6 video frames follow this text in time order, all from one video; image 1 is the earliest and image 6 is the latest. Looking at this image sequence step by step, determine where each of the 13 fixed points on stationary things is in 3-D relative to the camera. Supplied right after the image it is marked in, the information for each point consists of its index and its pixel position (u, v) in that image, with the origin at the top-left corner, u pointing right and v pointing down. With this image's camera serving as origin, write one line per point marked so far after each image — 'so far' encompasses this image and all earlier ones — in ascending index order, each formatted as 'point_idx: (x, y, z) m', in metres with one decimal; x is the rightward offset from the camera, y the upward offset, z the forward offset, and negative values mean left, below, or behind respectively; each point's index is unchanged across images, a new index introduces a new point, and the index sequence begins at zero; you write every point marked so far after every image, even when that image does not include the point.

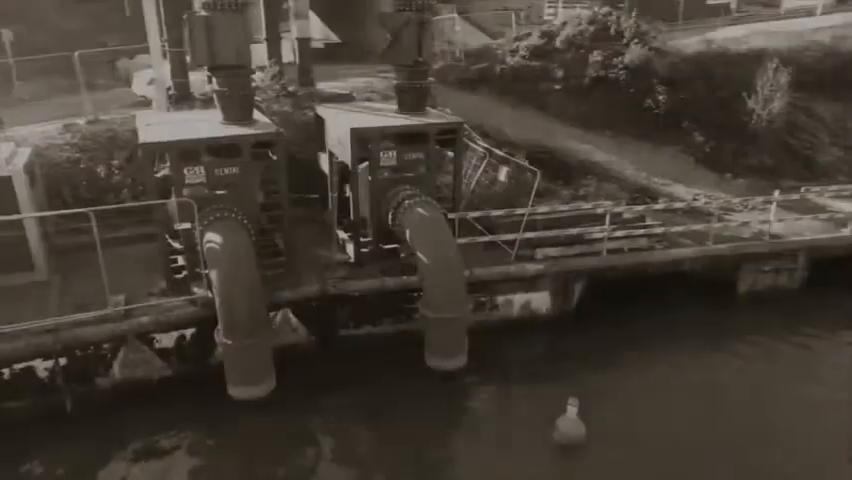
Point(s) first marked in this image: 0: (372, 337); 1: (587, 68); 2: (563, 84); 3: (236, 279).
0: (-0.9, -1.6, +9.5) m
1: (+4.3, +4.5, +15.6) m
2: (+3.7, +4.1, +15.7) m
3: (-2.4, -0.5, +7.7) m
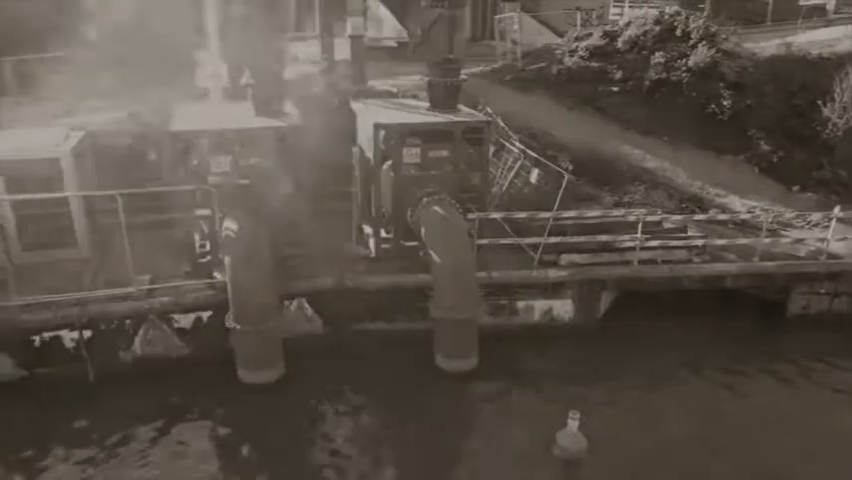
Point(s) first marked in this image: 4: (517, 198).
0: (-0.6, -1.5, +9.4) m
1: (+5.6, +4.2, +14.9) m
2: (+5.0, +3.9, +15.1) m
3: (-2.3, -0.3, +7.9) m
4: (+1.7, +0.8, +10.9) m
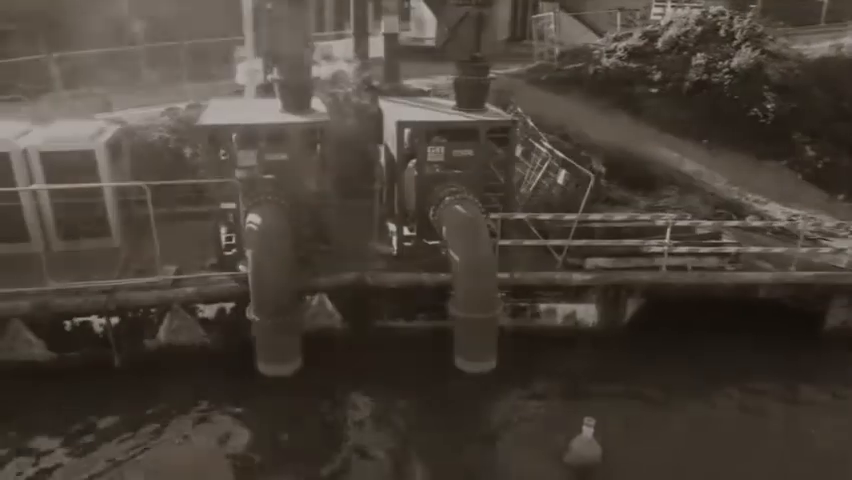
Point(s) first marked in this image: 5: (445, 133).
0: (-0.3, -1.5, +9.4) m
1: (+6.4, +4.1, +14.4) m
2: (+5.8, +3.8, +14.7) m
3: (-2.1, -0.3, +8.0) m
4: (+2.2, +0.7, +10.8) m
5: (+0.3, +1.7, +9.4) m
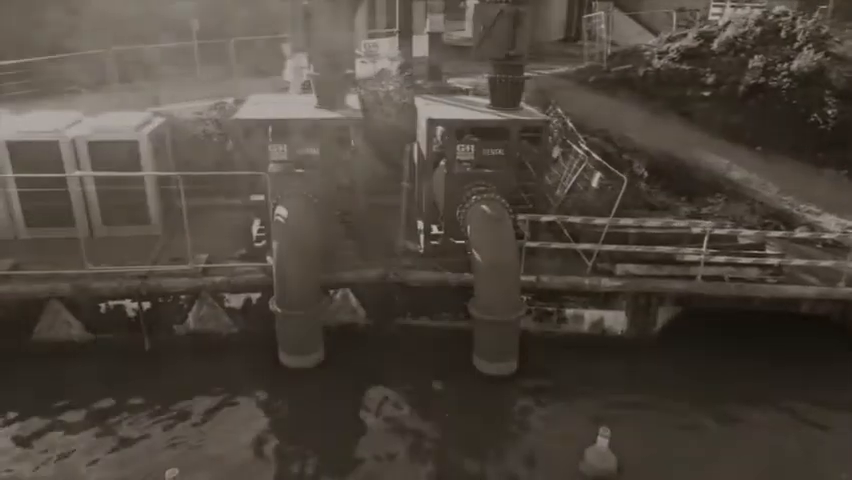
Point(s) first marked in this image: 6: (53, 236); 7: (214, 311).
0: (+0.1, -1.4, +9.4) m
1: (+7.4, +3.8, +13.8) m
2: (+6.8, +3.6, +14.1) m
3: (-1.8, -0.2, +8.1) m
4: (+2.8, +0.7, +10.5) m
5: (+0.8, +1.7, +9.3) m
6: (-6.1, +0.1, +9.8) m
7: (-3.2, -1.1, +8.9) m
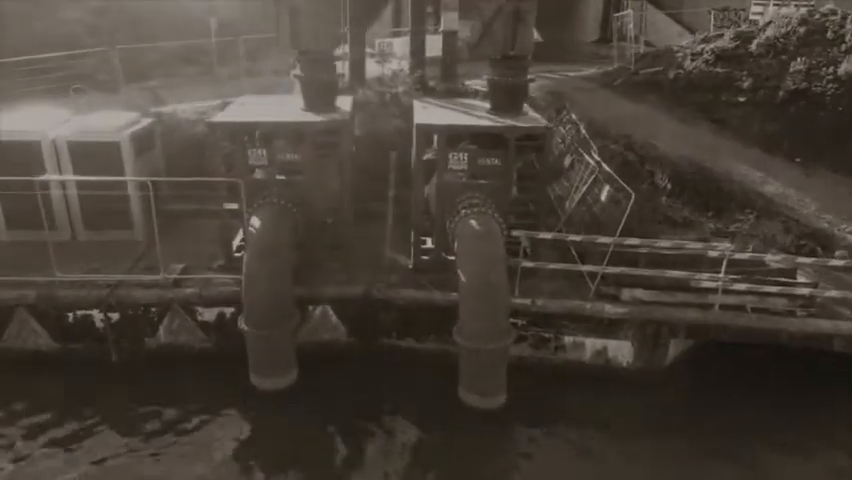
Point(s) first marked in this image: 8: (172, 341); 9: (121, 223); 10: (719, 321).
0: (-0.1, -1.7, +8.7) m
1: (+7.6, +3.4, +12.6) m
2: (+7.0, +3.2, +12.9) m
3: (-2.0, -0.3, +7.5) m
4: (+2.7, +0.4, +9.6) m
5: (+0.7, +1.5, +8.5) m
6: (-6.2, 0.0, +9.5) m
7: (-3.4, -1.2, +8.4) m
8: (-3.6, -1.4, +8.5) m
9: (-4.9, +0.3, +9.5) m
10: (+3.8, -1.1, +7.8) m
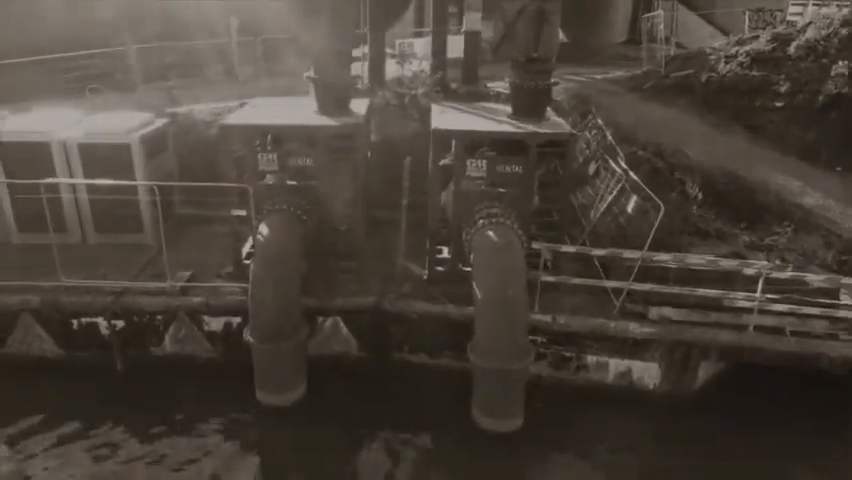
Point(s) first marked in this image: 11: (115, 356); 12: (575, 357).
0: (+0.1, -1.8, +8.3) m
1: (+8.0, +3.2, +11.9) m
2: (+7.4, +2.9, +12.3) m
3: (-1.8, -0.4, +7.2) m
4: (+2.9, +0.2, +9.1) m
5: (+0.9, +1.3, +8.1) m
6: (-6.0, 0.0, +9.3) m
7: (-3.2, -1.3, +8.2) m
8: (-3.4, -1.5, +8.3) m
9: (-4.6, +0.2, +9.3) m
10: (+4.0, -1.3, +7.2) m
11: (-4.3, -1.6, +8.3) m
12: (+2.0, -1.5, +7.8) m
